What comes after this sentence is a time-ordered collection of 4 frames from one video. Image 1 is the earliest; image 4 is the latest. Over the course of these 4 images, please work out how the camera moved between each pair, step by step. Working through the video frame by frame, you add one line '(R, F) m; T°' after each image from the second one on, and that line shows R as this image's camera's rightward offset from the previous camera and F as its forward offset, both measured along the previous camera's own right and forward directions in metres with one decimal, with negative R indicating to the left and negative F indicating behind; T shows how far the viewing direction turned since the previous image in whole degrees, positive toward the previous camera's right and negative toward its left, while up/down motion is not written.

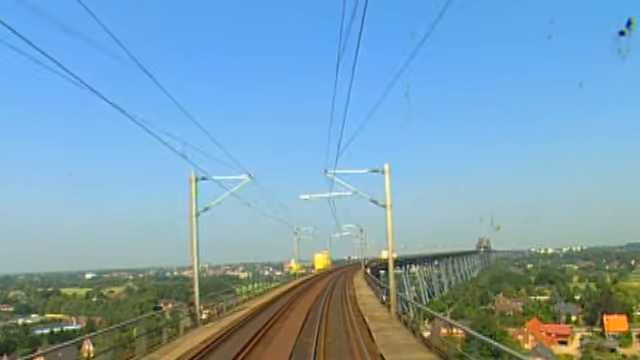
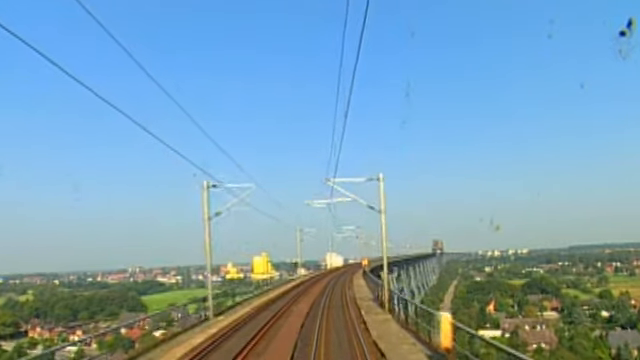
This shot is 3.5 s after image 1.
(+0.8, +6.9) m; +1°
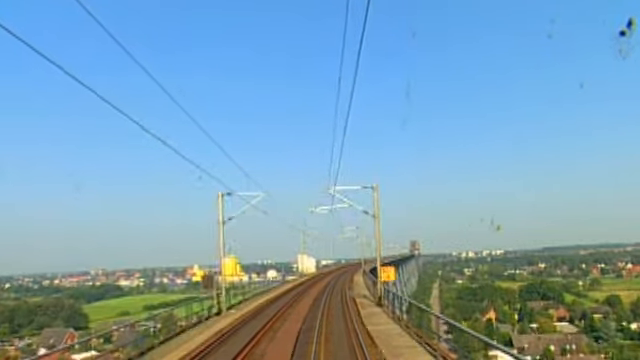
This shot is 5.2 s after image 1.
(+0.2, +3.5) m; 0°
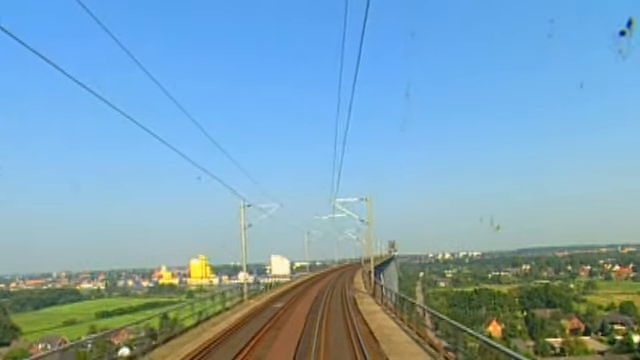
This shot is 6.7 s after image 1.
(+5.1, +2.6) m; 0°
